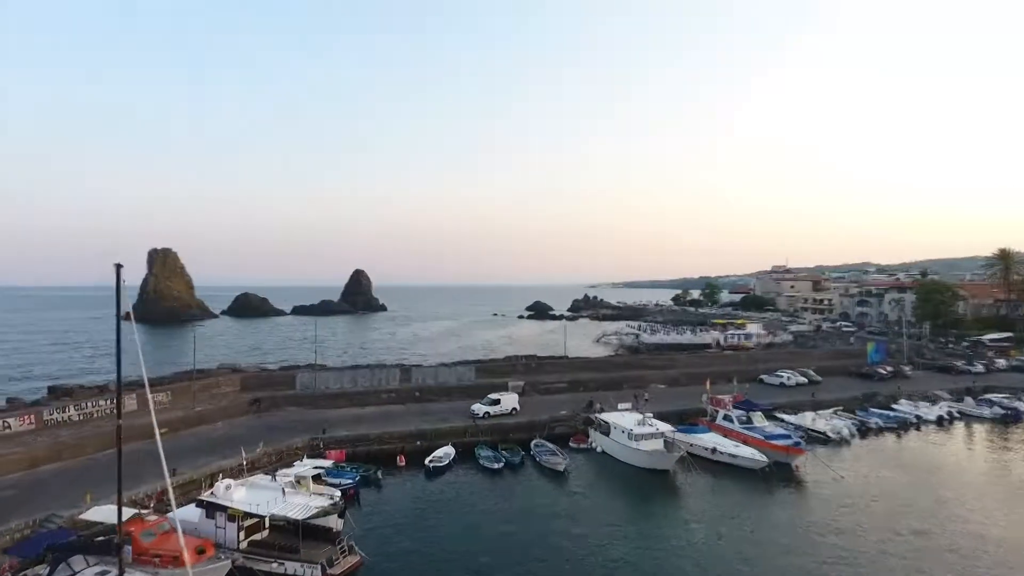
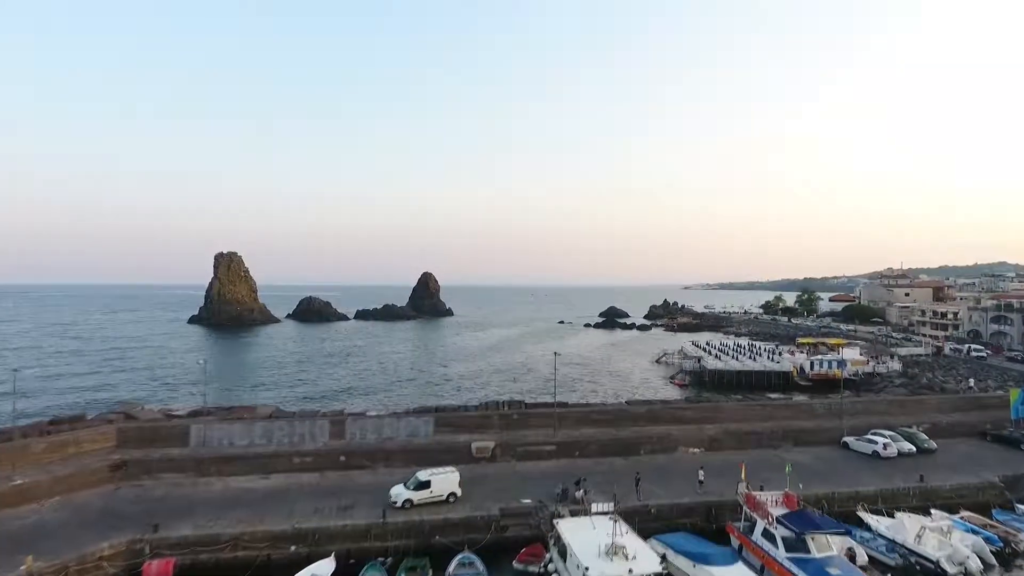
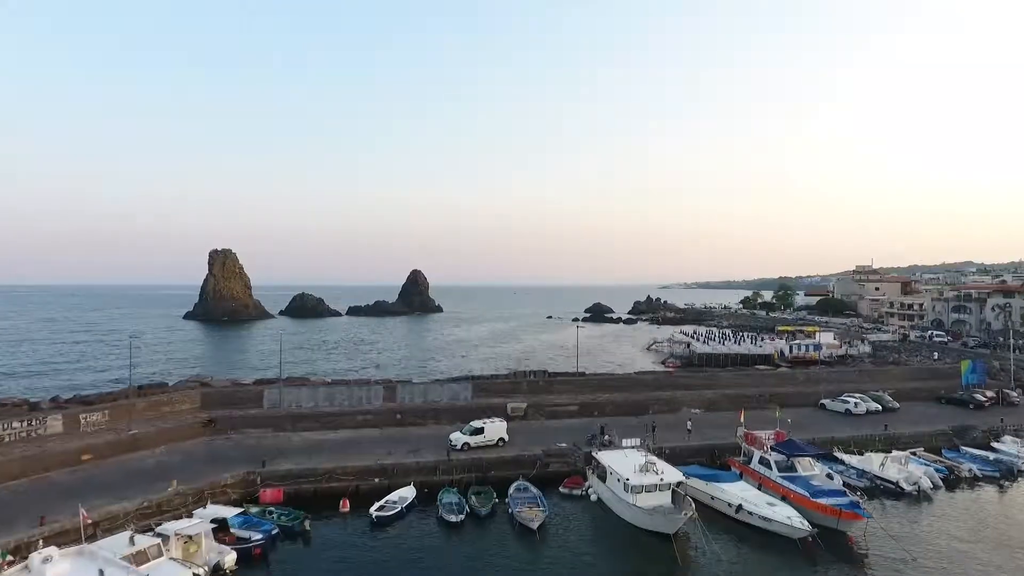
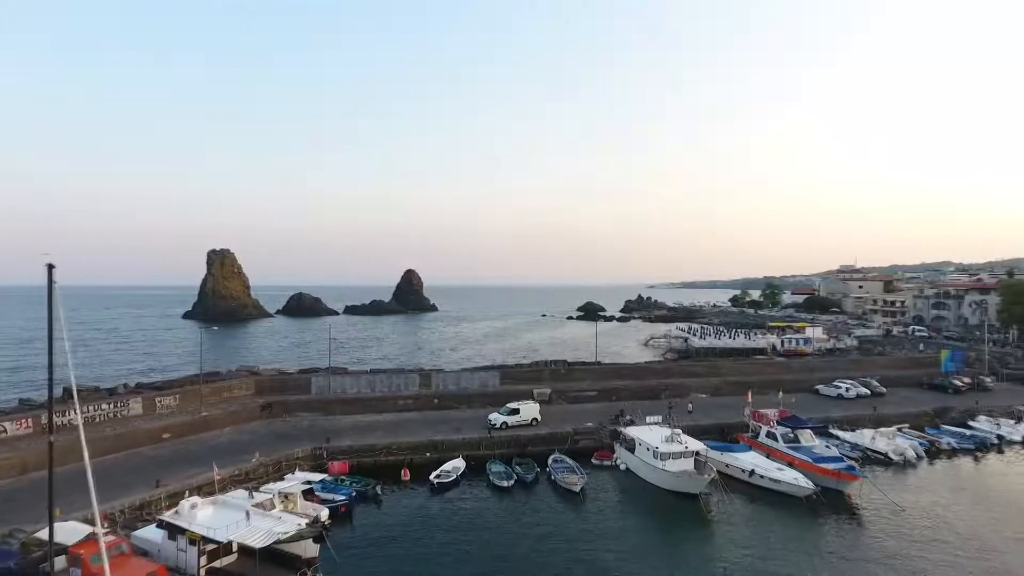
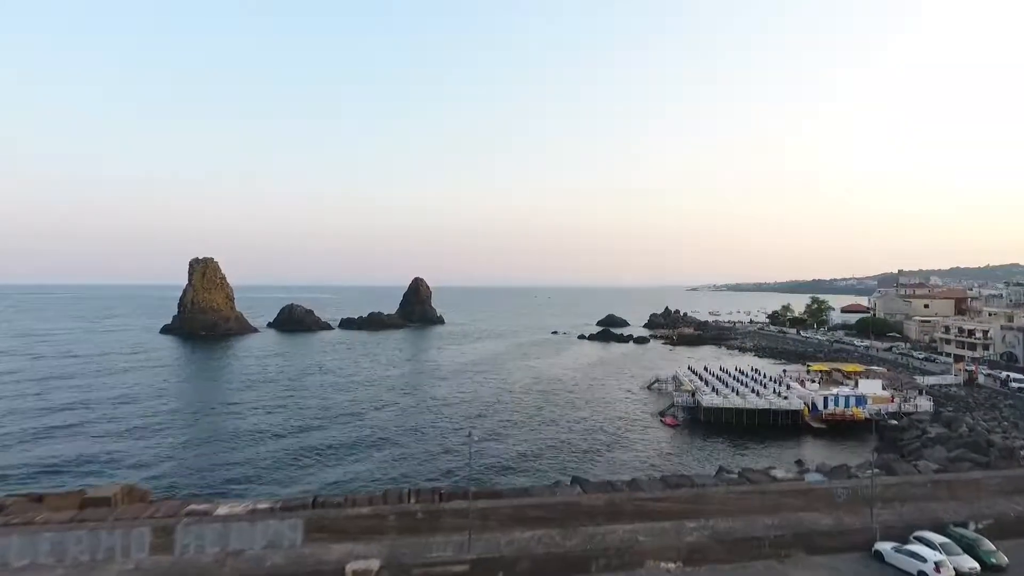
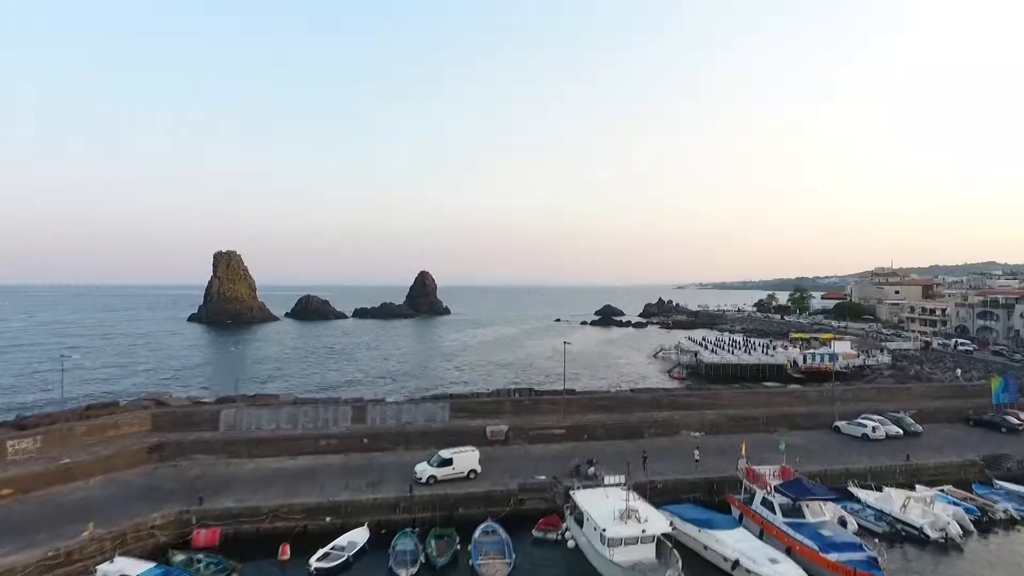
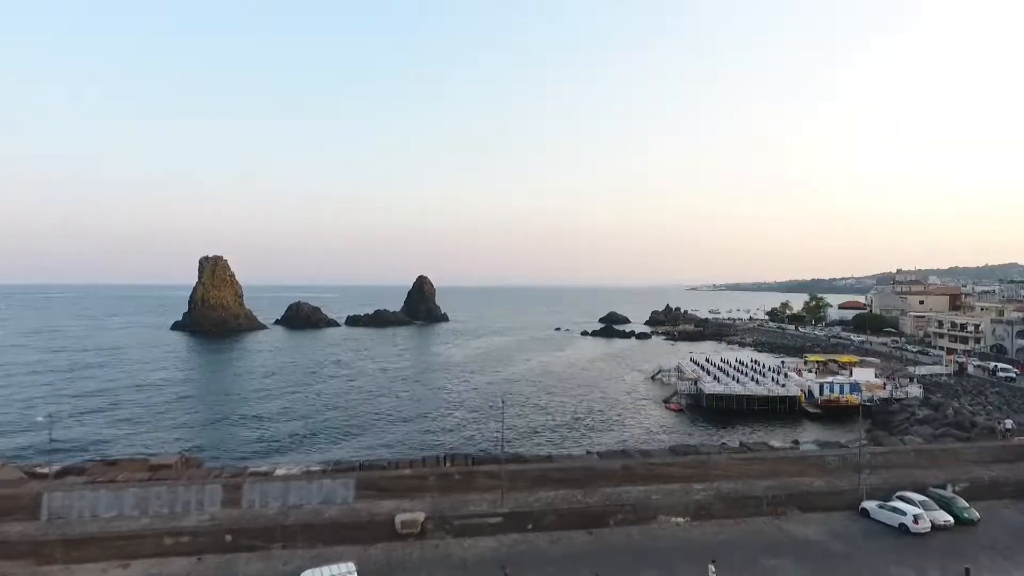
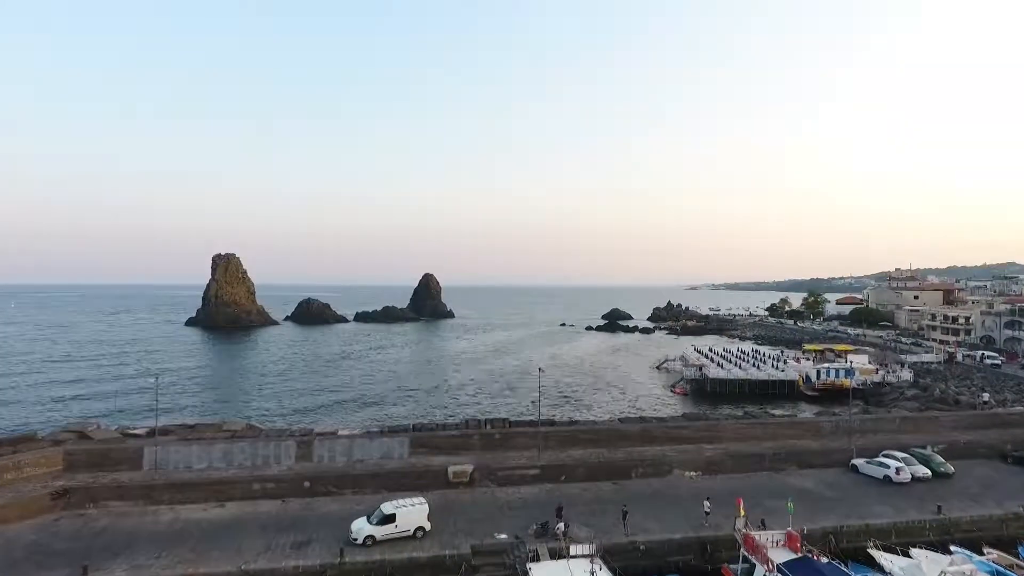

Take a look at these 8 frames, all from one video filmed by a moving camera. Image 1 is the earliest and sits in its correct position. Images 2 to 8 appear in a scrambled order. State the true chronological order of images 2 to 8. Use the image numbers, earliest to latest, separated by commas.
4, 3, 6, 2, 8, 7, 5
